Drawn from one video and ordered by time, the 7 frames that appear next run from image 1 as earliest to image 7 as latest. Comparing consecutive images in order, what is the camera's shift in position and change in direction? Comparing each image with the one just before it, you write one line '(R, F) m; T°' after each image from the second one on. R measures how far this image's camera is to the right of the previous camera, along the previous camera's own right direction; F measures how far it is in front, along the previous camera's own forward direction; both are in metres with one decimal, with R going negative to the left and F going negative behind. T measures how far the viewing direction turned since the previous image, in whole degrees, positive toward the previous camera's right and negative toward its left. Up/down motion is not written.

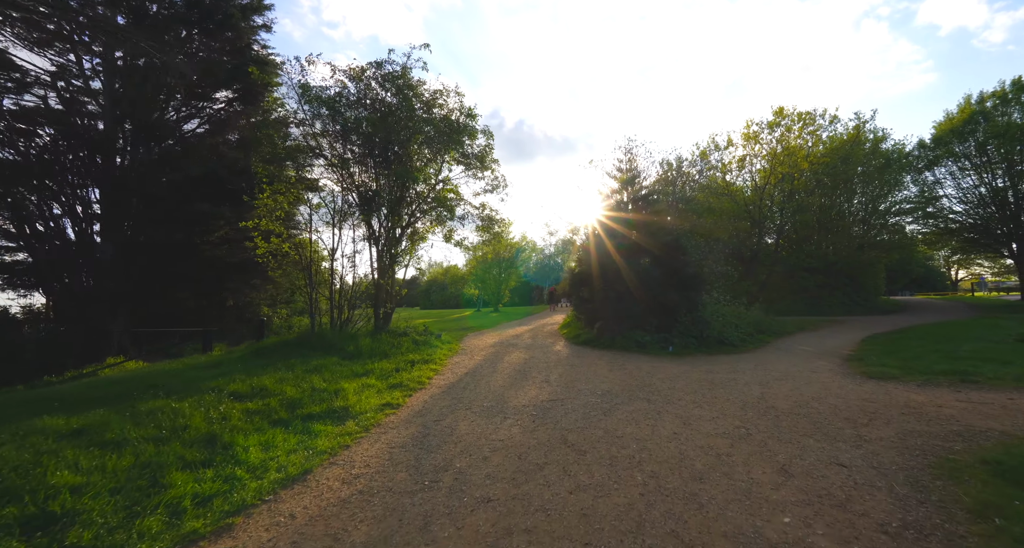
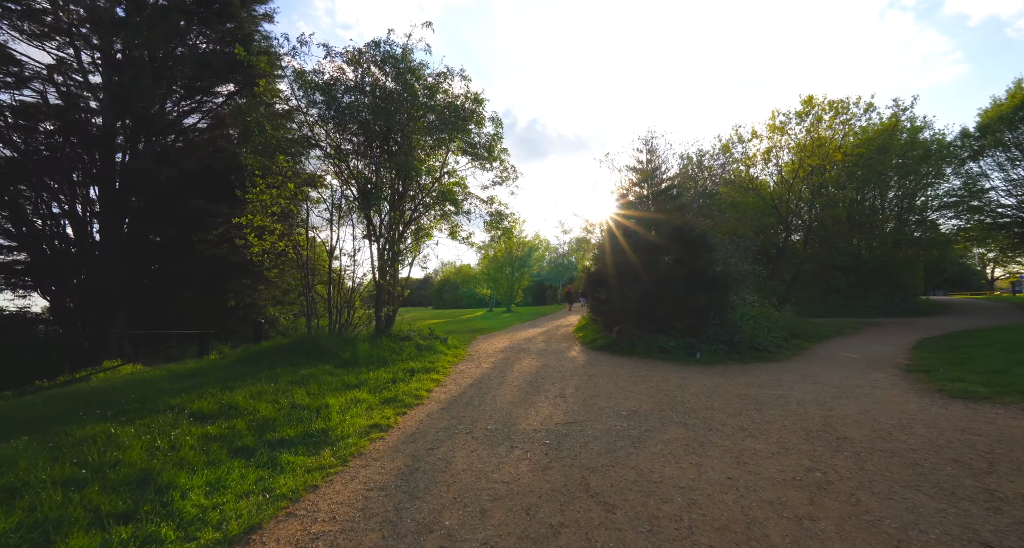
(+0.1, +1.1) m; -2°
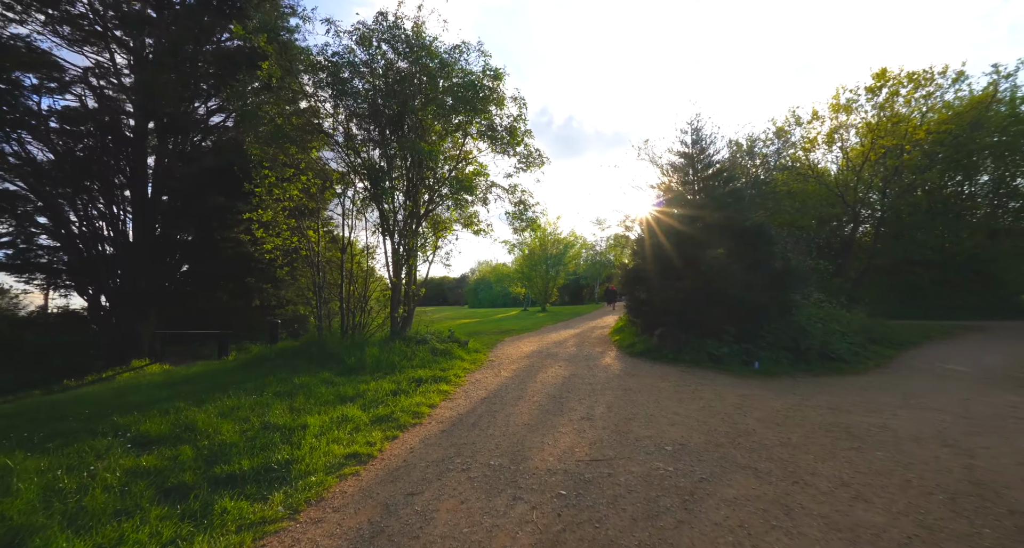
(+0.3, +1.4) m; -5°
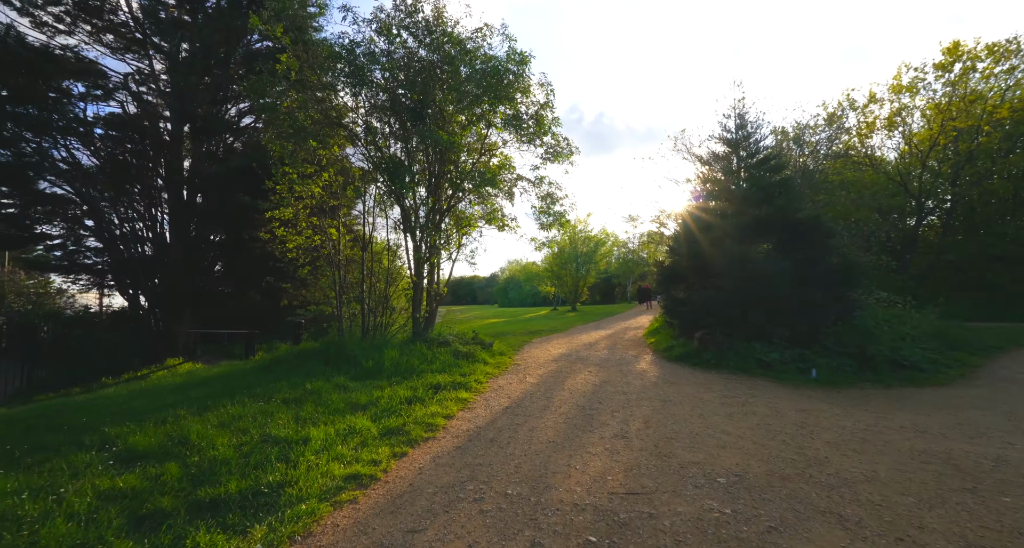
(+0.1, +0.7) m; -4°
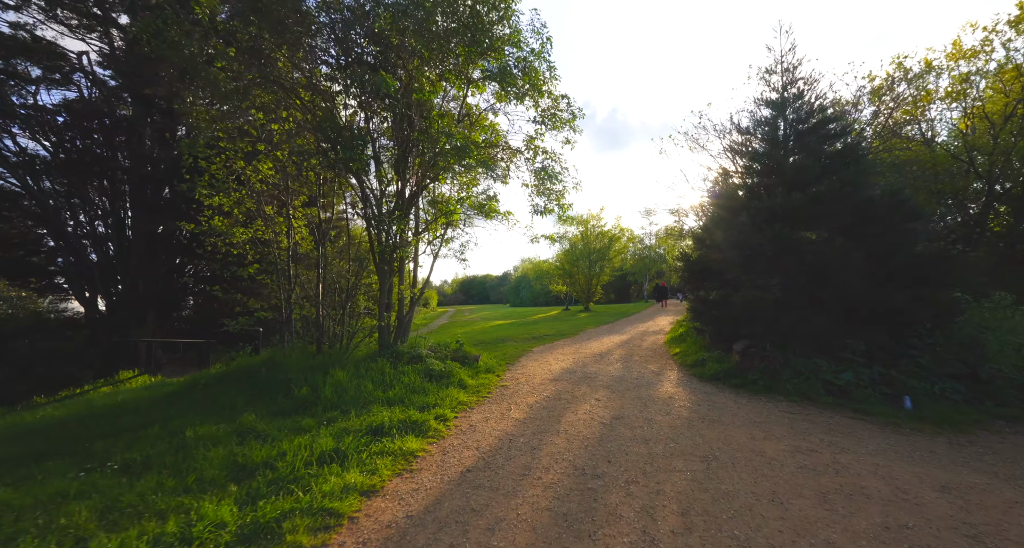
(+0.5, +2.4) m; -2°
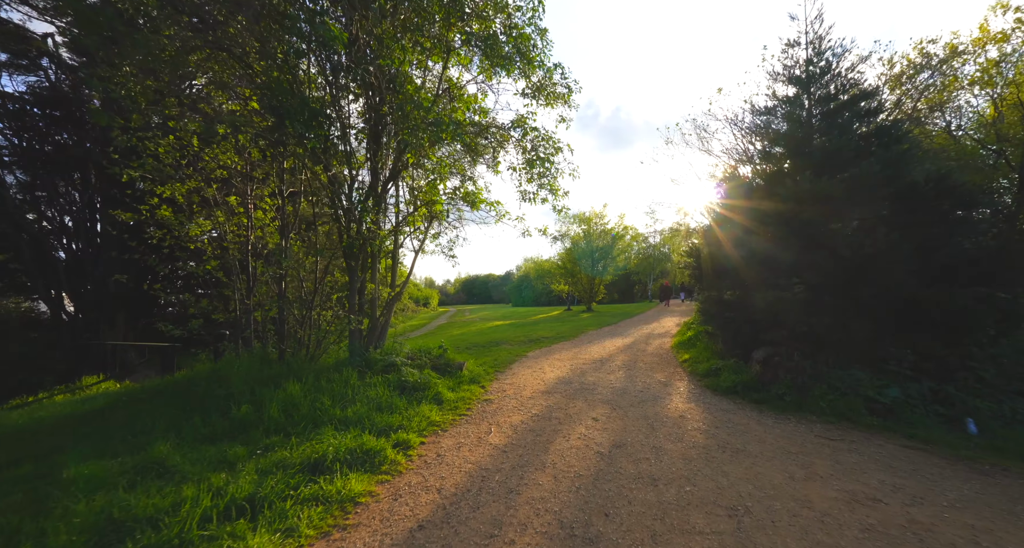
(+0.3, +1.1) m; 0°
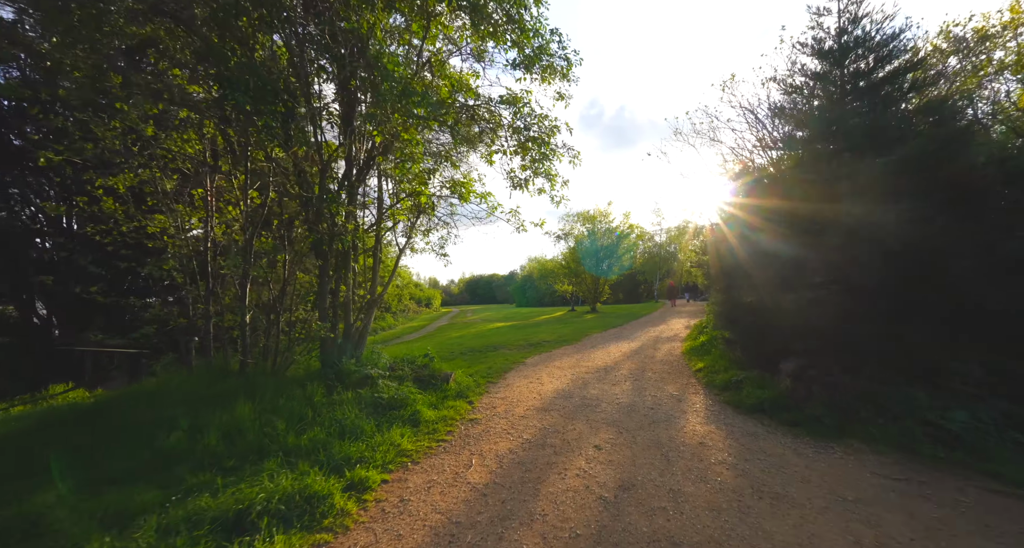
(+0.2, +1.0) m; -1°
